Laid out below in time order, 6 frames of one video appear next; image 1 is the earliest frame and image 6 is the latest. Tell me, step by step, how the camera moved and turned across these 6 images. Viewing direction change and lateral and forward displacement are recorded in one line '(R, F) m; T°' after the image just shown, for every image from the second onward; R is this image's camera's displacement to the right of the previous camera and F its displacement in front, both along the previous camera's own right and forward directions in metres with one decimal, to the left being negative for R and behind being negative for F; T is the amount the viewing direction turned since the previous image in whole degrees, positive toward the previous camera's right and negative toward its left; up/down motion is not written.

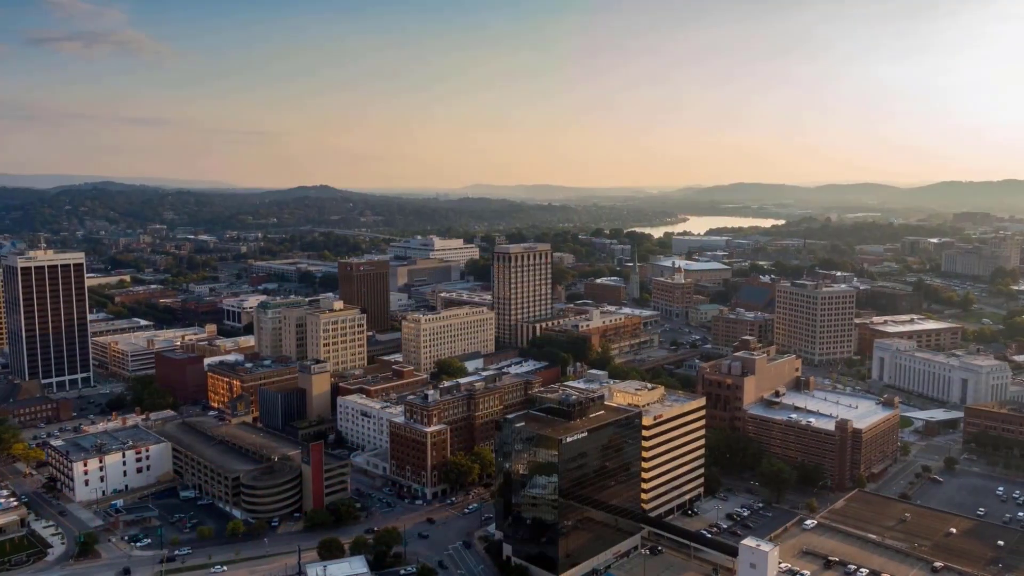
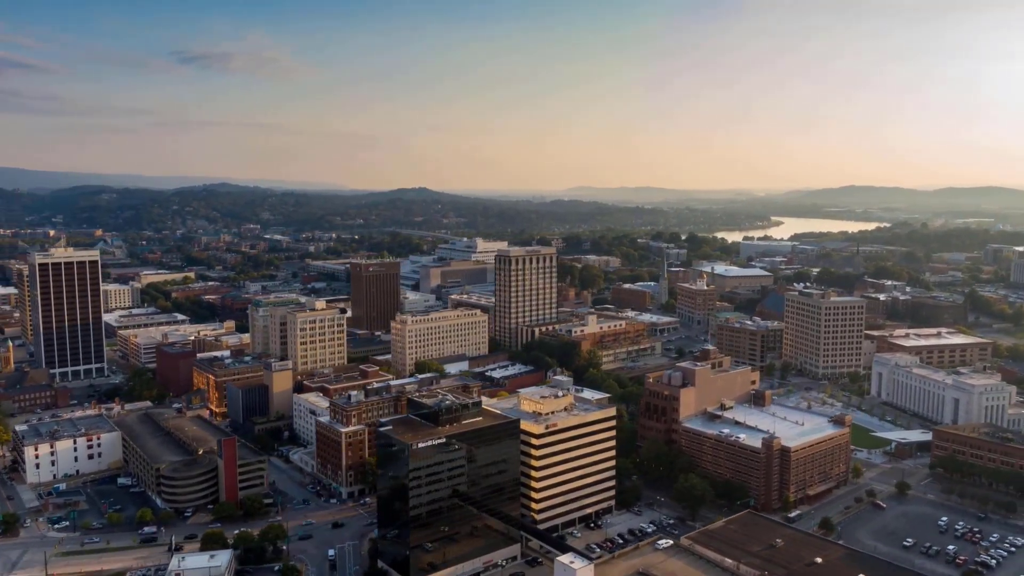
(+10.3, +0.9) m; -7°
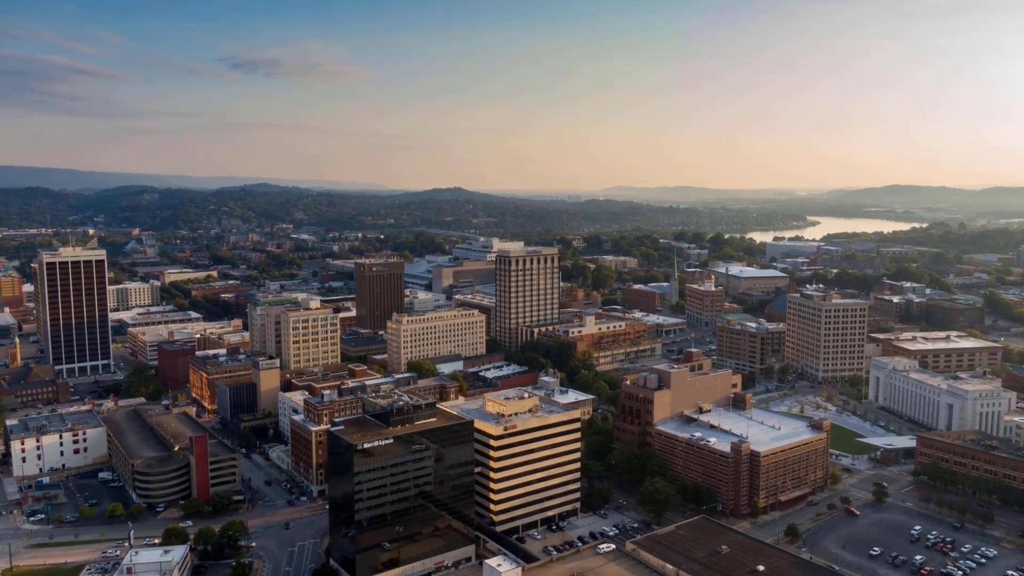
(+3.8, +0.2) m; -3°
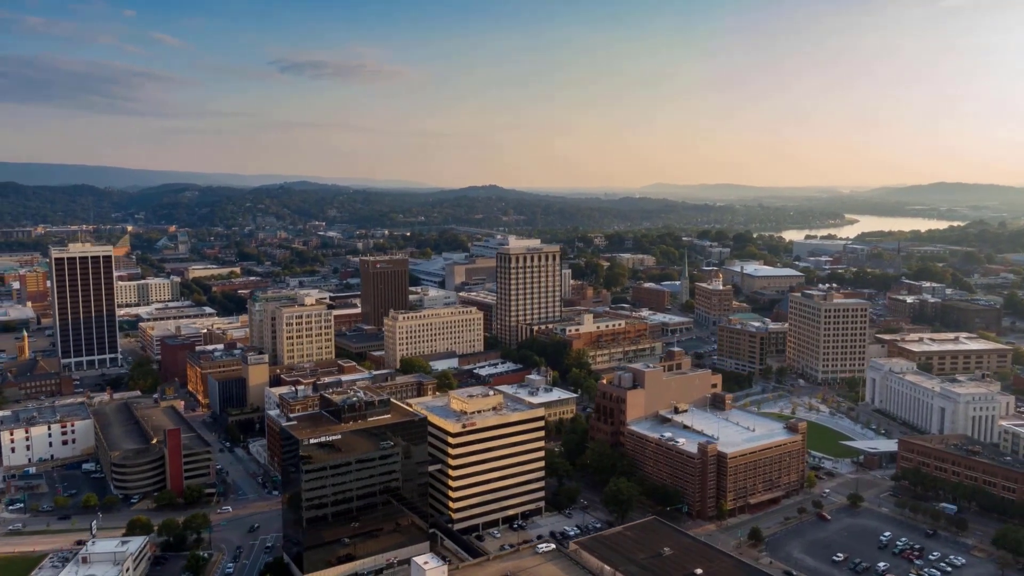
(+3.8, +0.2) m; -3°
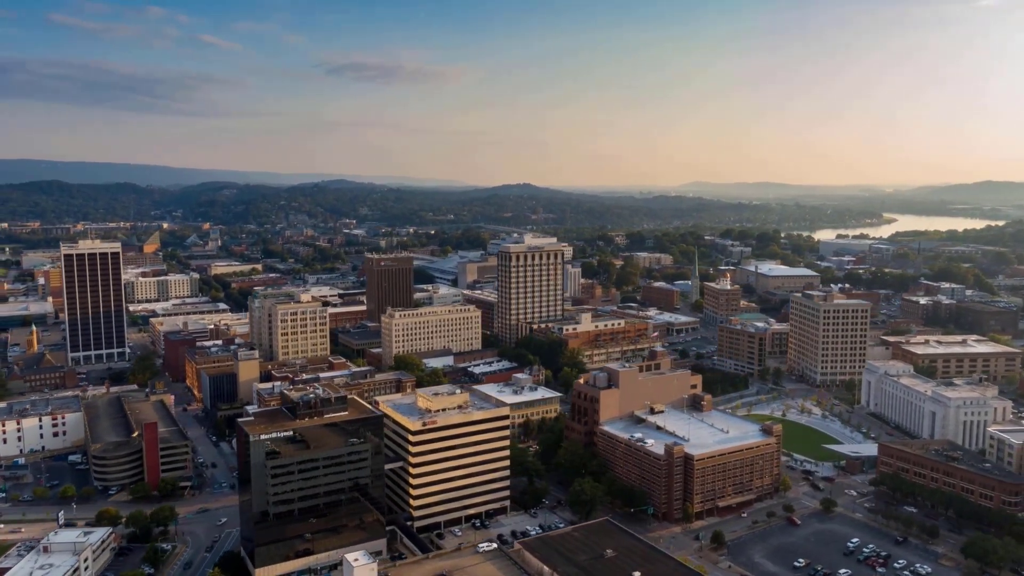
(+3.7, +0.2) m; -3°
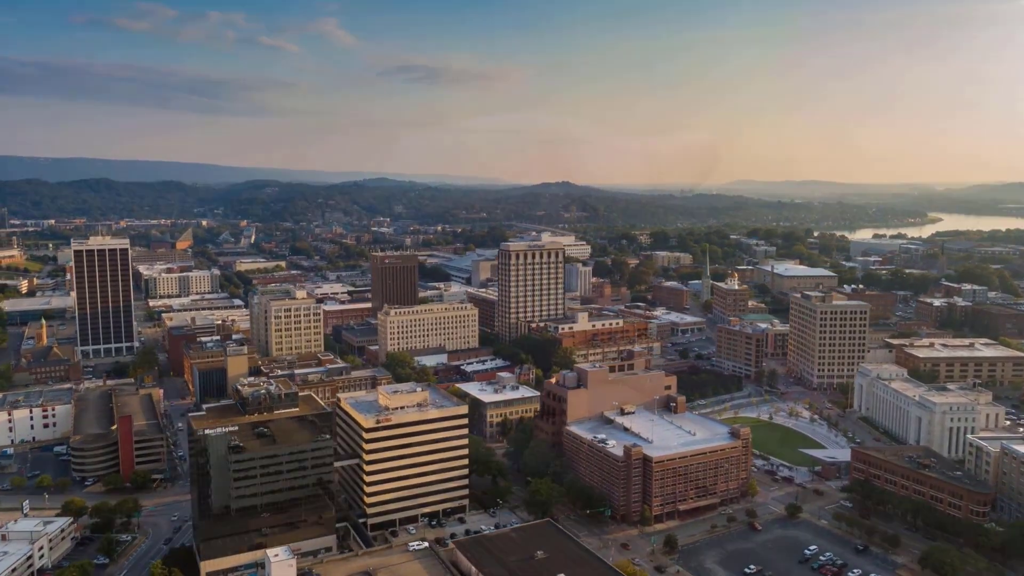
(+4.3, +0.3) m; -3°
